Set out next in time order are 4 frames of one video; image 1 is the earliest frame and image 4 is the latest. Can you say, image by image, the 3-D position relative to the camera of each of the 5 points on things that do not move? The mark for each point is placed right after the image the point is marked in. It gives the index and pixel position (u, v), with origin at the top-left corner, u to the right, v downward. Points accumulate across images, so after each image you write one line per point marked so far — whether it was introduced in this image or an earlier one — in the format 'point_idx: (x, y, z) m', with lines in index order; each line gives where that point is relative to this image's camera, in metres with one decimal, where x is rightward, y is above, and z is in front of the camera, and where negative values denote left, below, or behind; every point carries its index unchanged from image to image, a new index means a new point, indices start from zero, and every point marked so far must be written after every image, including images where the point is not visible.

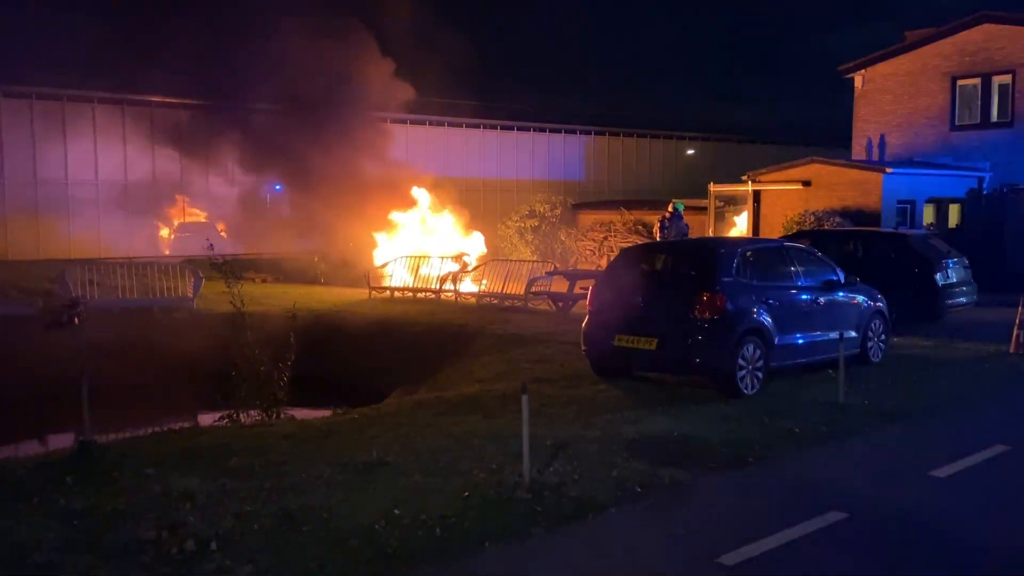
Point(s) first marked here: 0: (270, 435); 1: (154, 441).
0: (-1.9, -1.2, +7.1) m
1: (-2.8, -1.2, +7.1) m
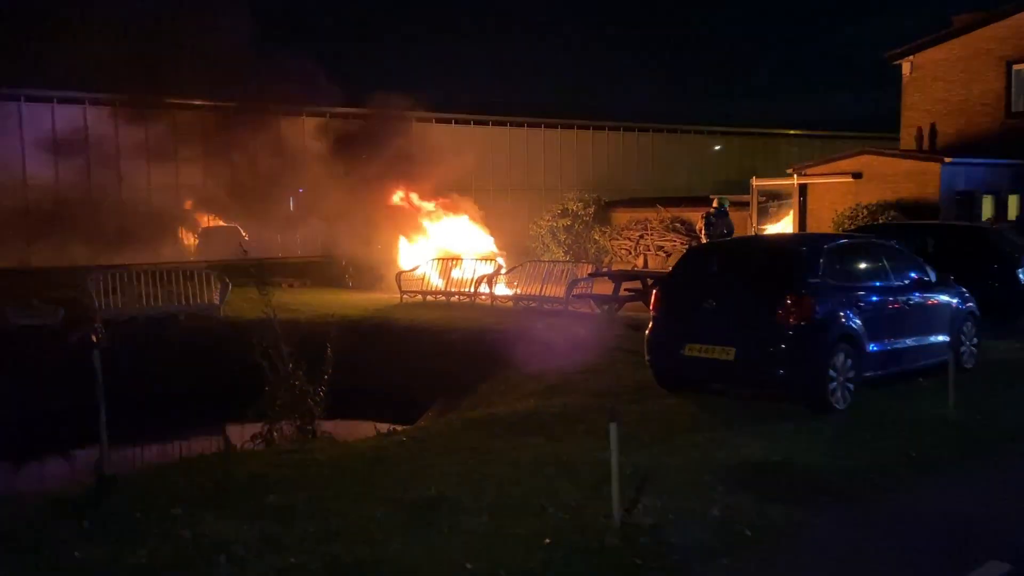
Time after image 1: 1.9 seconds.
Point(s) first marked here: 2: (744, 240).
0: (-1.4, -1.3, +6.3) m
1: (-2.3, -1.3, +6.3) m
2: (+2.1, +0.4, +8.1) m
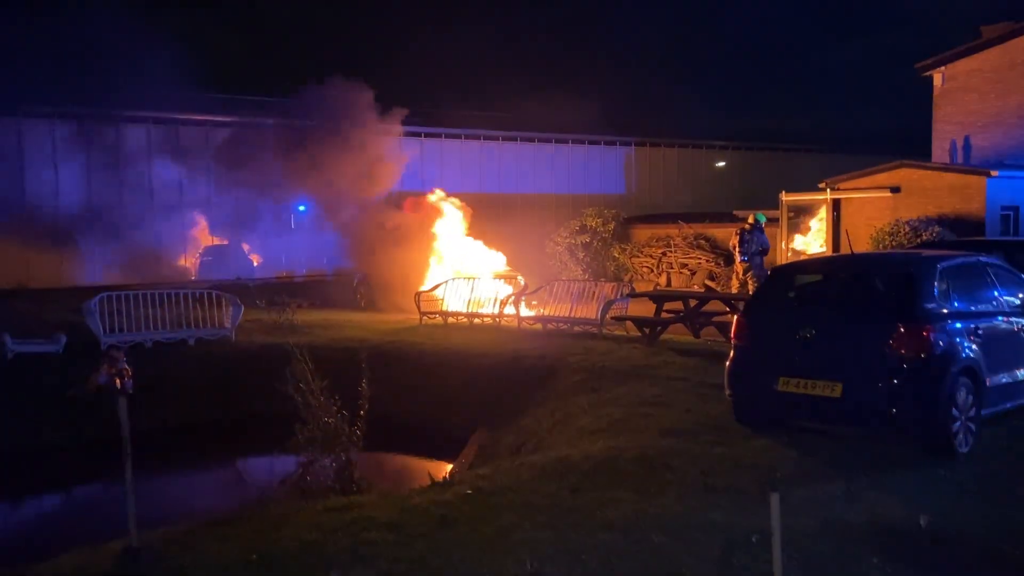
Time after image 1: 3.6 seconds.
0: (-0.9, -1.5, +5.4) m
1: (-1.8, -1.5, +5.4) m
2: (+2.7, +0.2, +7.2) m
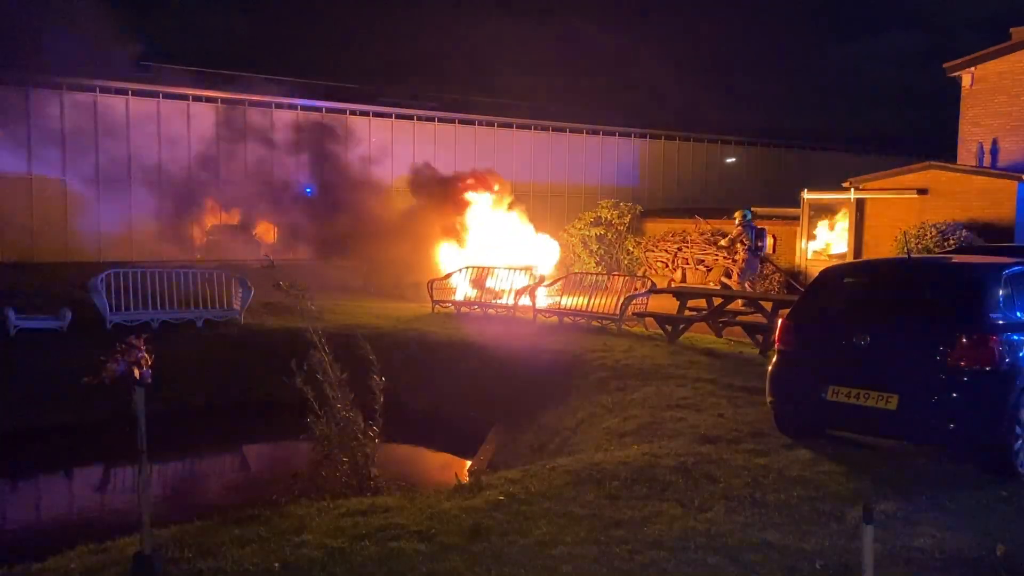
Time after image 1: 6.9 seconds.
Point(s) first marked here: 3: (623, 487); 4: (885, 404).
0: (-0.6, -1.4, +5.0) m
1: (-1.6, -1.4, +5.0) m
2: (+3.0, +0.2, +6.8) m
3: (+0.7, -1.3, +5.9) m
4: (+2.7, -0.8, +6.4) m
